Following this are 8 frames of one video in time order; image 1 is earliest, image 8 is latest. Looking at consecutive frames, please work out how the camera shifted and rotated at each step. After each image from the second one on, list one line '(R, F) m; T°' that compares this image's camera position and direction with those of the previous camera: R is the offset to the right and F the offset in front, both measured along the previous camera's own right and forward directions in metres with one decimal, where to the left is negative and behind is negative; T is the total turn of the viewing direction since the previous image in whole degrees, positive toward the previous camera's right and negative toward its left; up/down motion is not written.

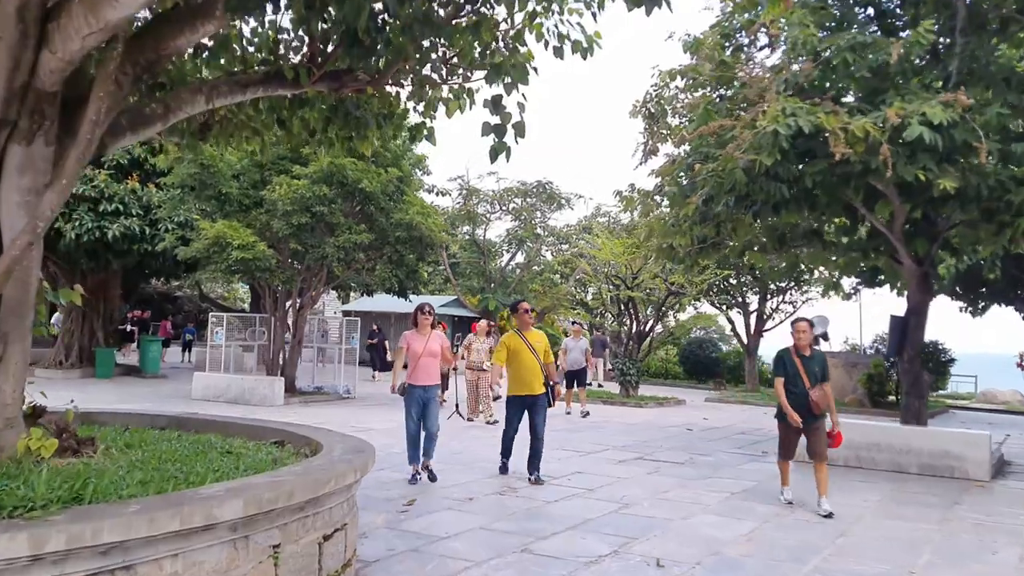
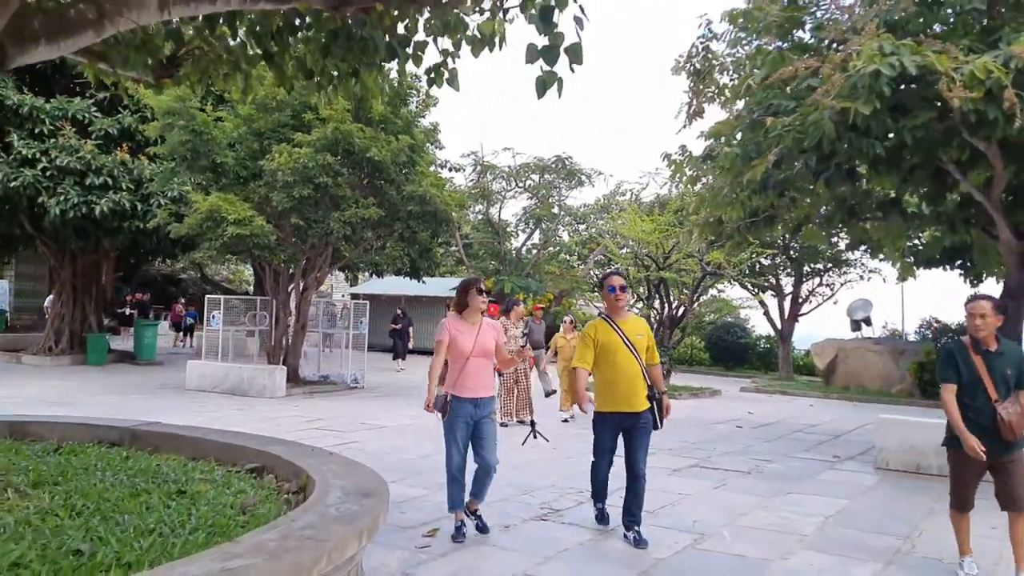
(-0.3, +1.6) m; -1°
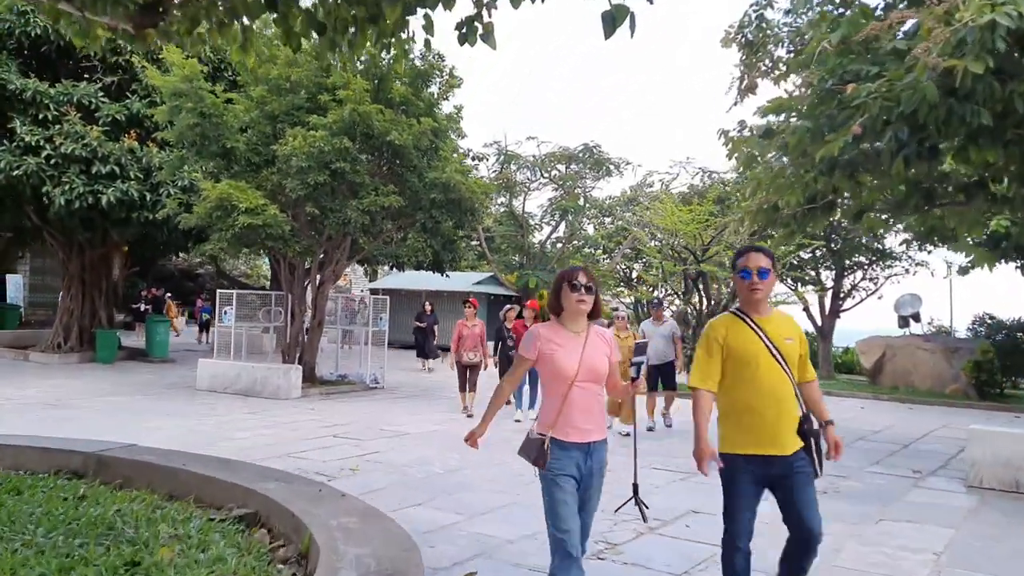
(-0.2, +1.1) m; -1°
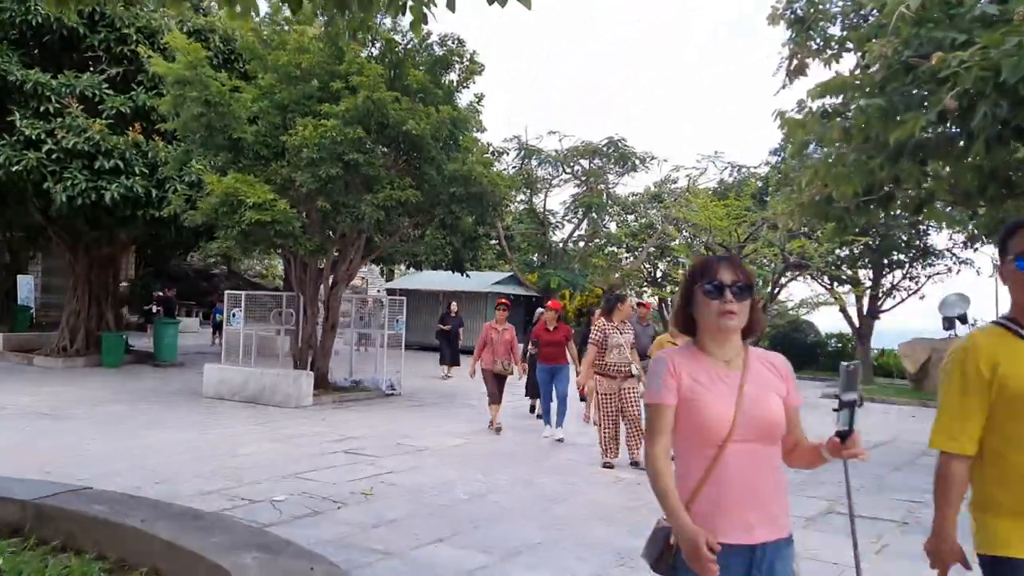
(-0.1, +0.9) m; -1°
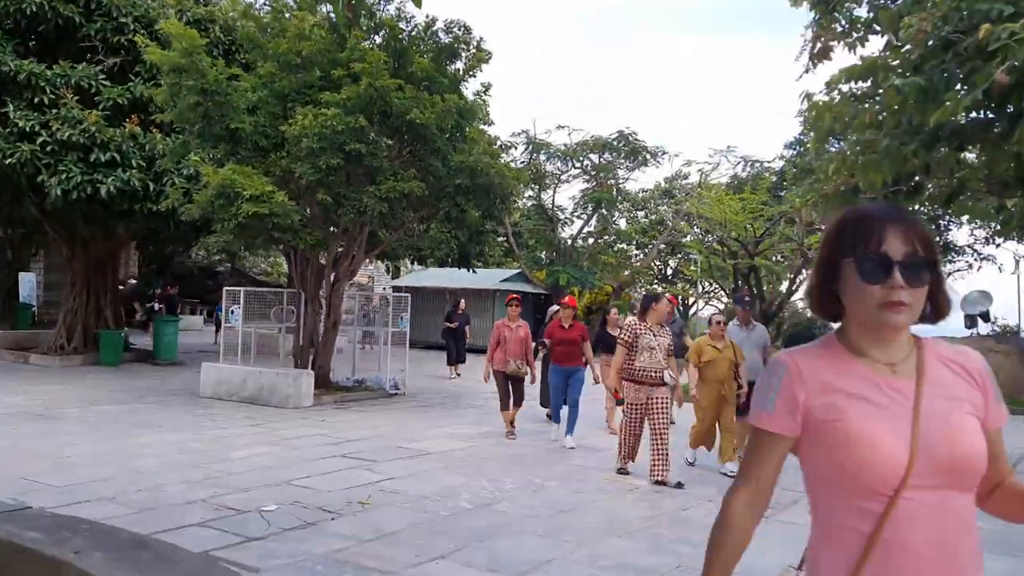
(0.0, +0.5) m; -1°
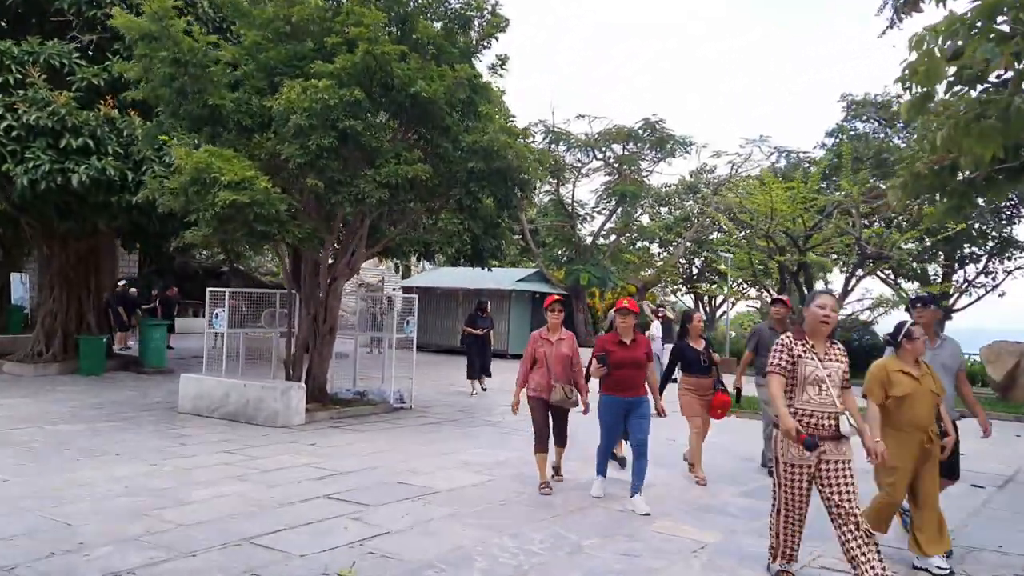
(-0.1, +1.7) m; -1°
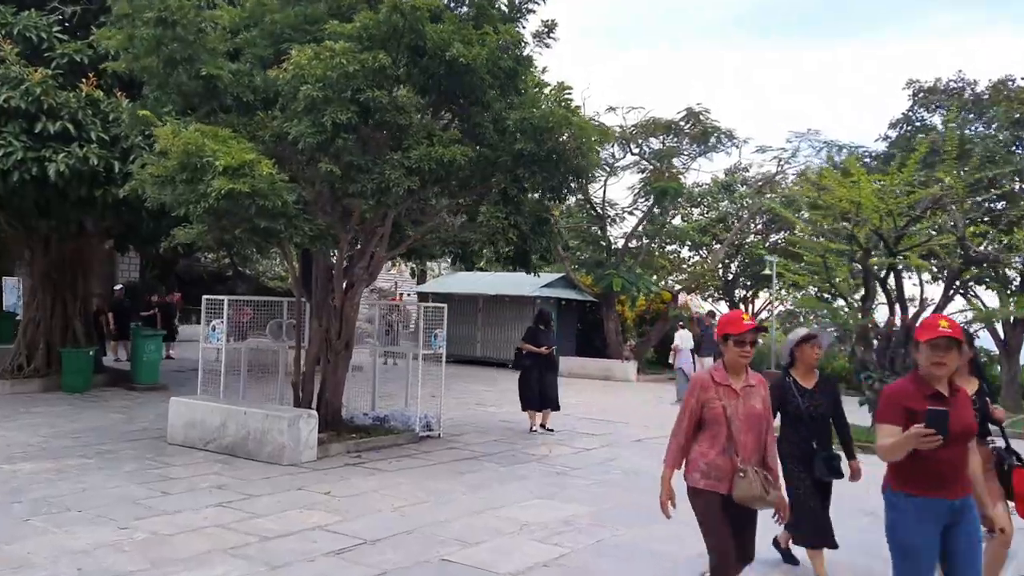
(-0.5, +1.9) m; -1°
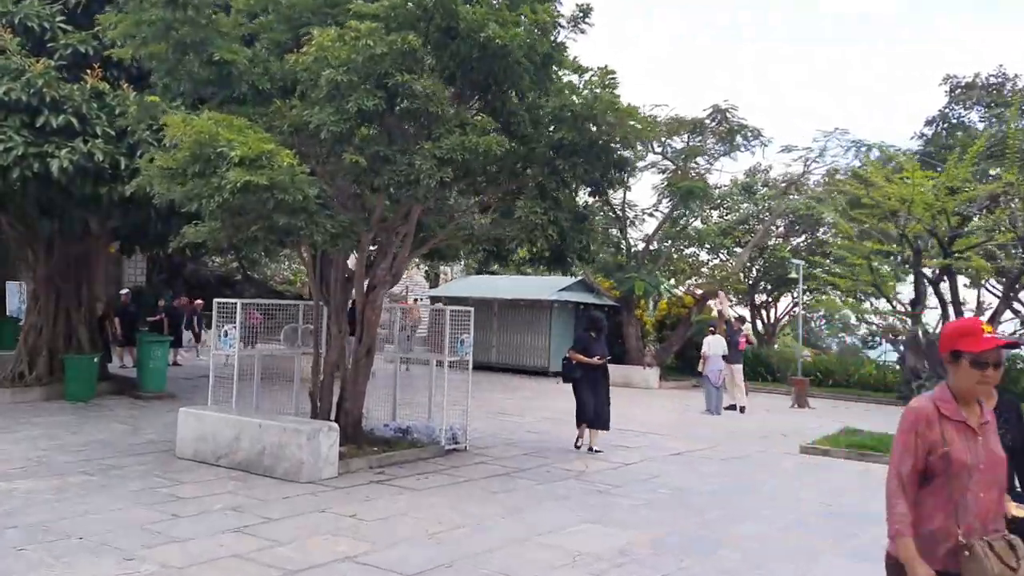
(-0.3, +0.7) m; 0°
